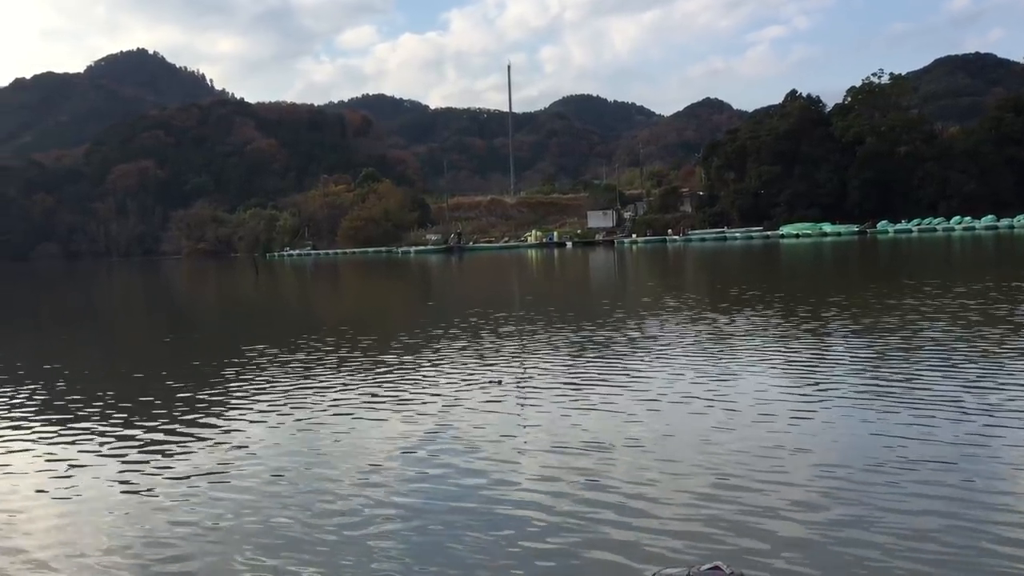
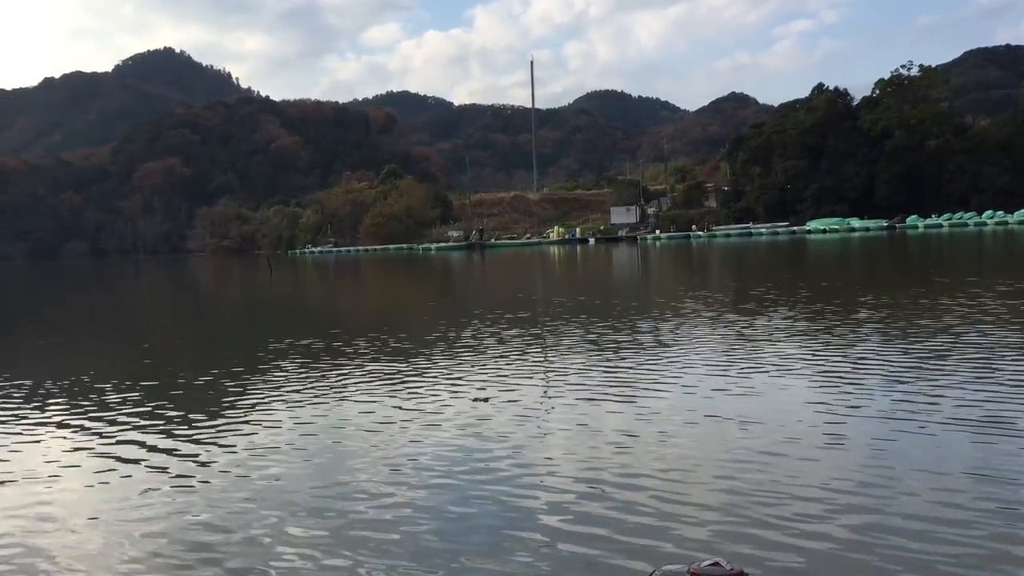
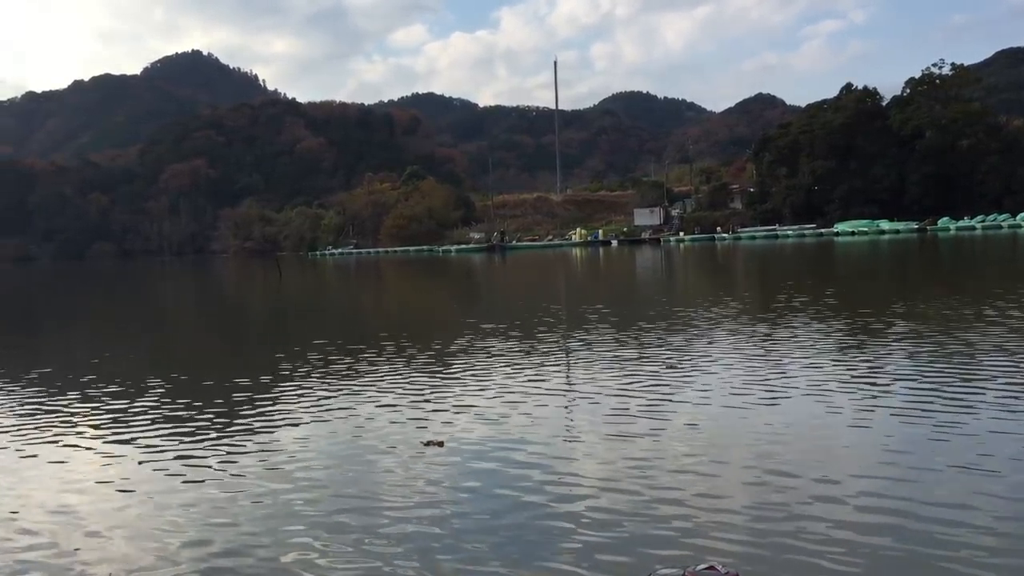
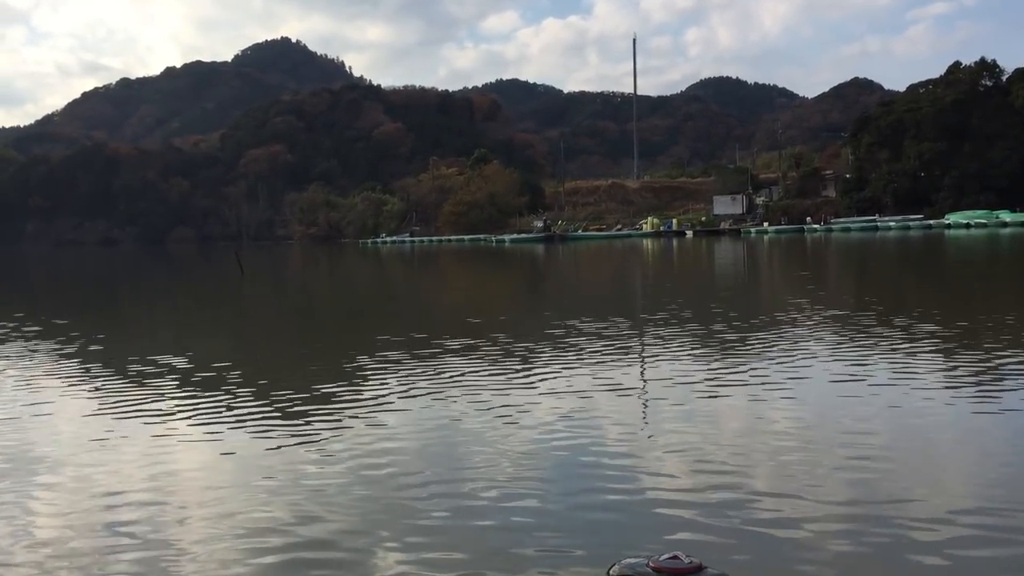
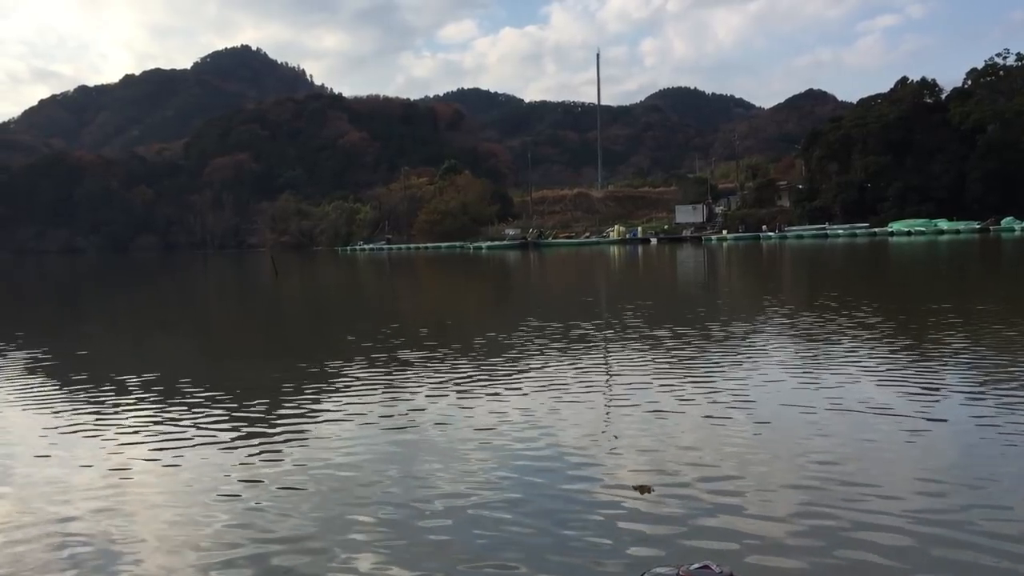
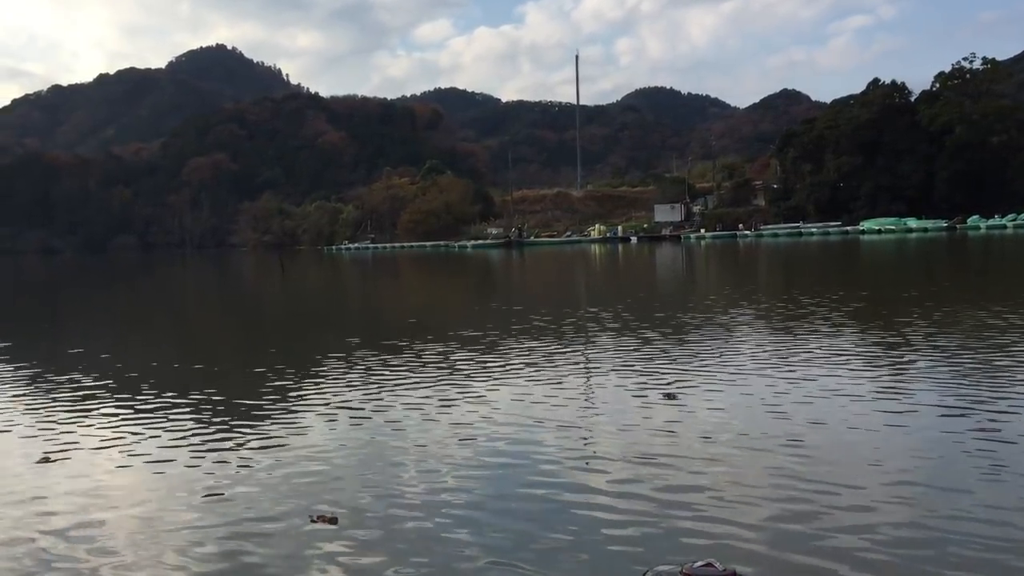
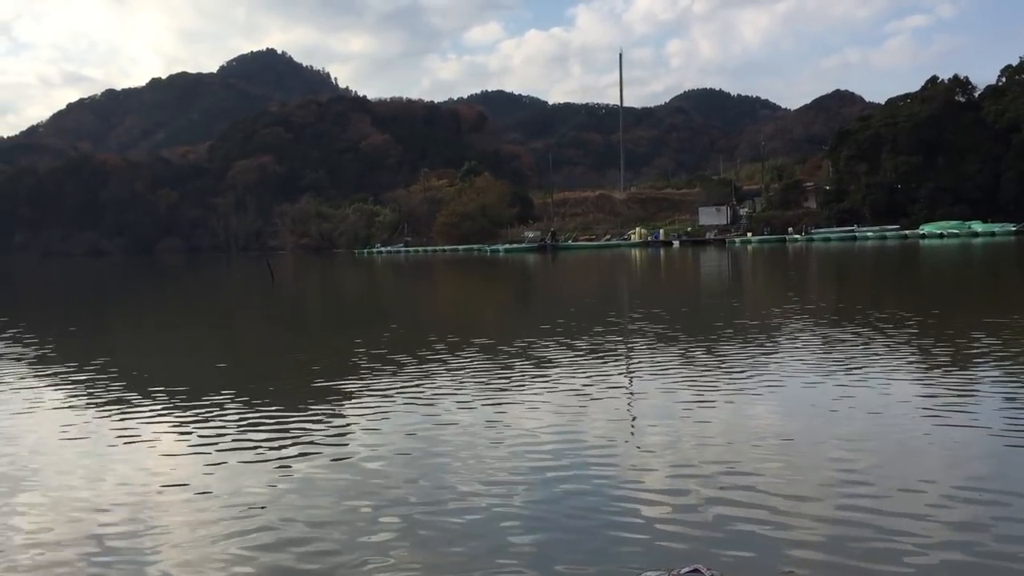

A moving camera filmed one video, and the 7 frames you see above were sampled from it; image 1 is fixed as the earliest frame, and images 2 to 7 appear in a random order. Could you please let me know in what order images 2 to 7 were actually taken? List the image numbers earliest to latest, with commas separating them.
2, 3, 6, 5, 7, 4
